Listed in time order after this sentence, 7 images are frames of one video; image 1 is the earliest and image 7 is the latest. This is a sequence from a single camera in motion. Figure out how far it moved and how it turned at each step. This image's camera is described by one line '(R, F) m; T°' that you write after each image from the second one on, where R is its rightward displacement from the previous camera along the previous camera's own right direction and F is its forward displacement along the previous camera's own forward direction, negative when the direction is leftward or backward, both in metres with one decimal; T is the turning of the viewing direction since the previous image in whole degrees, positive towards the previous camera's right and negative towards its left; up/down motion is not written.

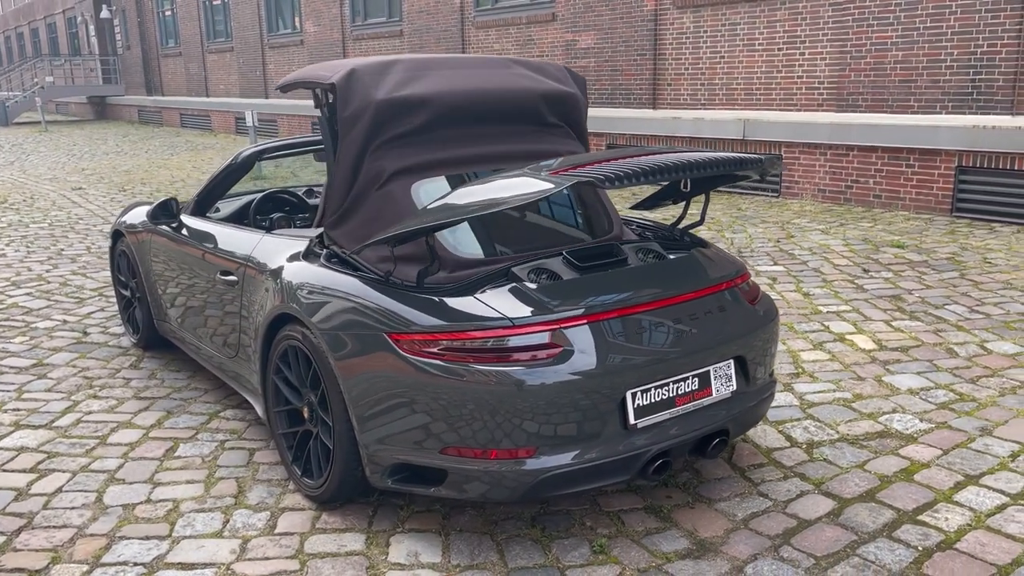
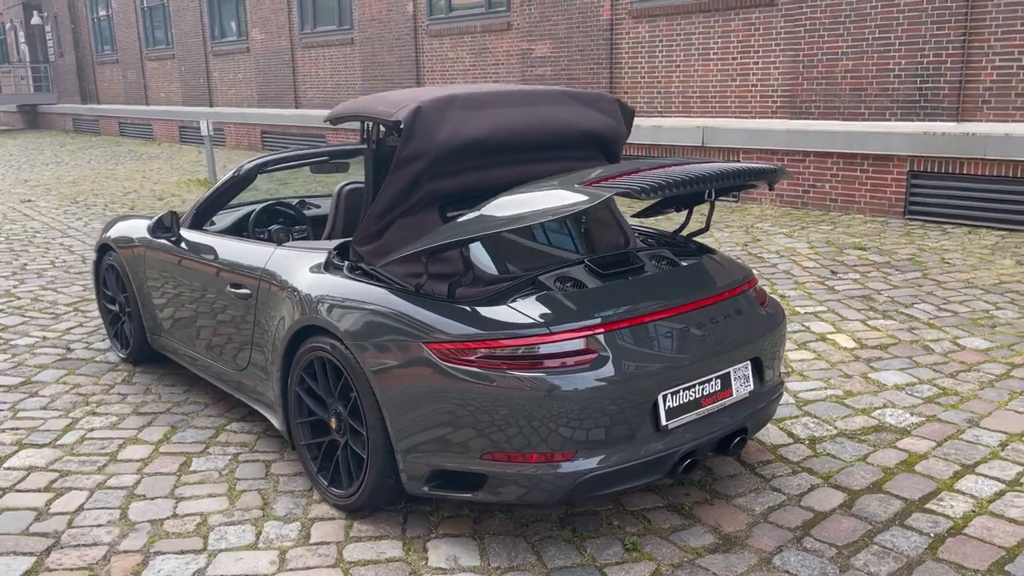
(-0.3, -0.1) m; +4°
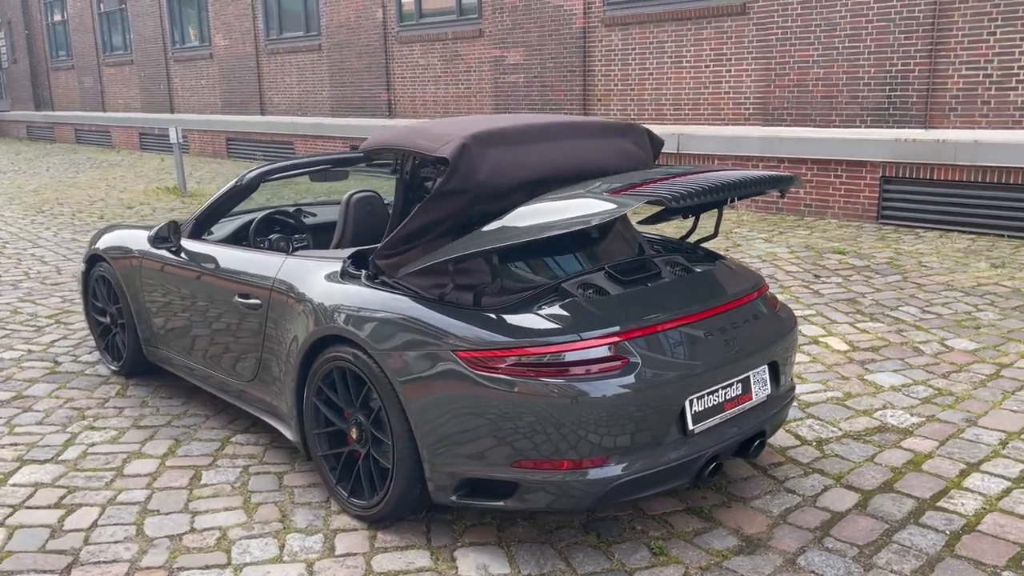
(-0.2, 0.0) m; +3°
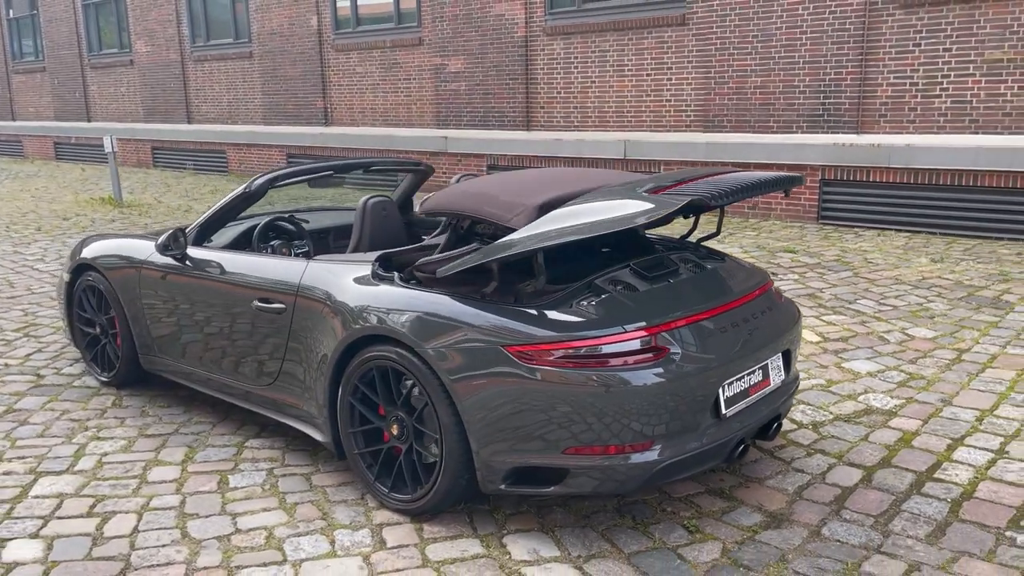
(-0.5, -0.1) m; +5°
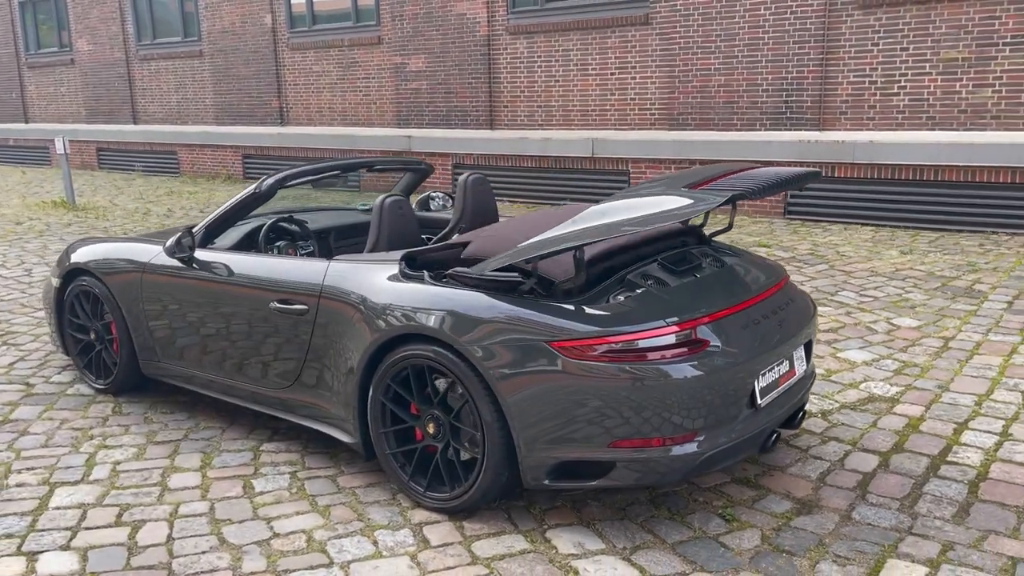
(-0.4, 0.0) m; +4°
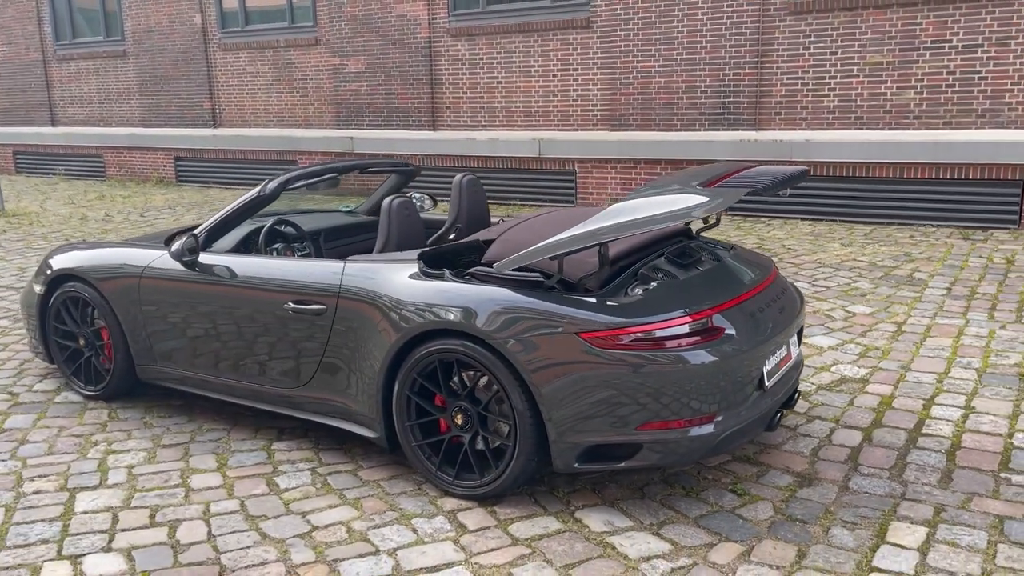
(-0.4, -0.1) m; +5°
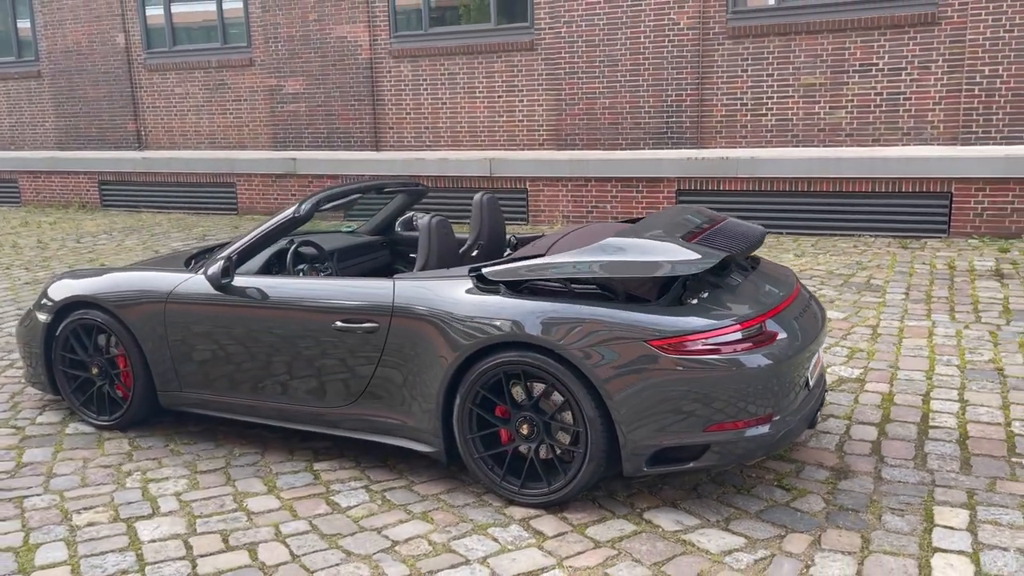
(-0.7, -0.1) m; +6°
